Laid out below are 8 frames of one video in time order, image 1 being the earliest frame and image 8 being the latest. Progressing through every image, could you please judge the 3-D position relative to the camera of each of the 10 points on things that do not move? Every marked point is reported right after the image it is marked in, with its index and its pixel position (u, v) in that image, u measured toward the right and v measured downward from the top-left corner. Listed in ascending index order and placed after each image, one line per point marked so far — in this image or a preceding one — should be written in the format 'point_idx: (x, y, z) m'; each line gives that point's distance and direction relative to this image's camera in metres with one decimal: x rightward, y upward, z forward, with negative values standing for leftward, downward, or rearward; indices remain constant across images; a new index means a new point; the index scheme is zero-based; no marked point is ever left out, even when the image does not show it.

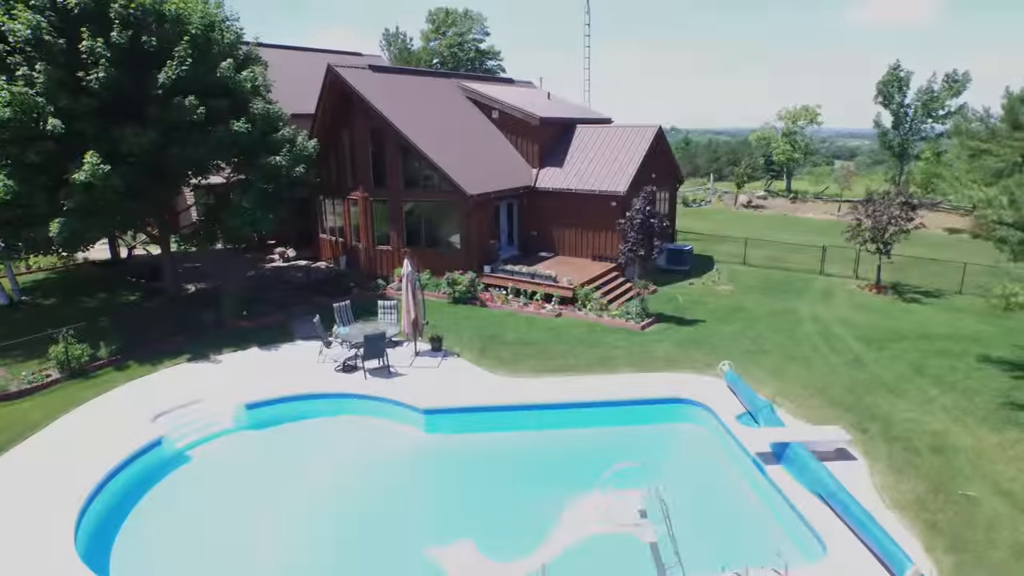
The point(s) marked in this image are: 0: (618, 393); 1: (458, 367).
0: (+2.7, -2.6, +15.3) m
1: (-1.5, -2.2, +17.0) m
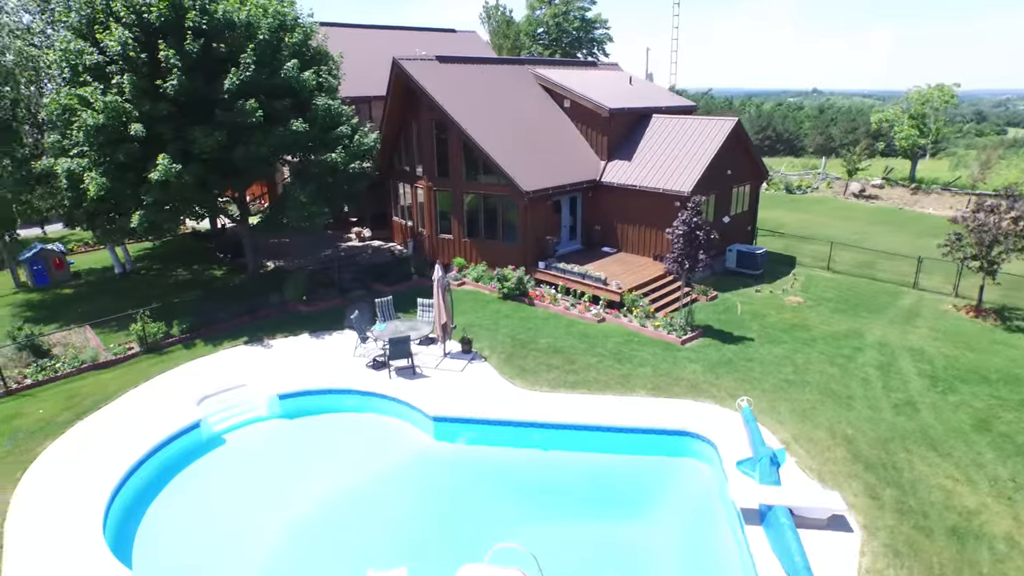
0: (+2.9, -3.2, +15.0) m
1: (-0.9, -2.4, +17.4) m
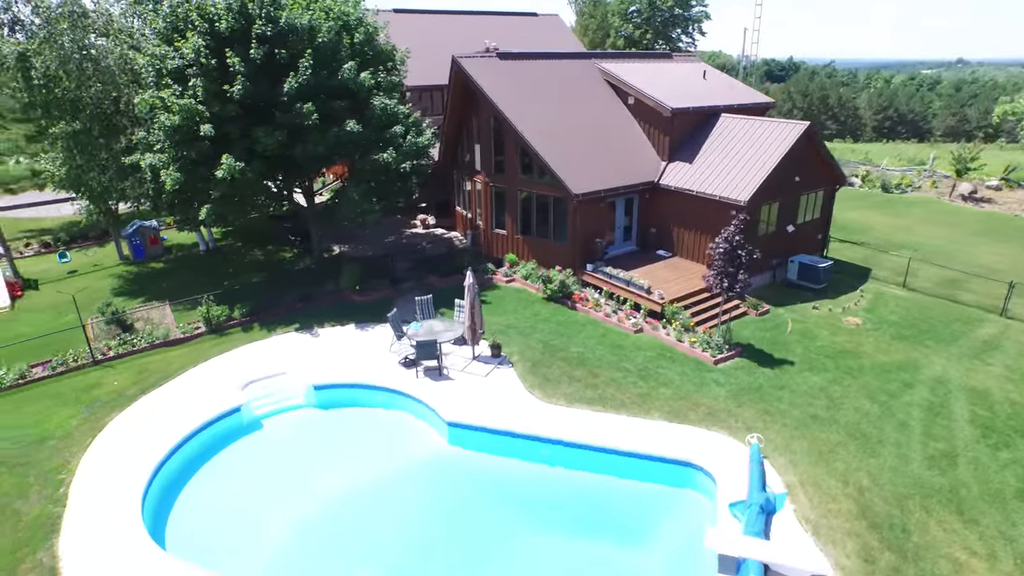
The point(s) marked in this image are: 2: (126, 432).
0: (+3.1, -3.7, +15.0) m
1: (-0.2, -2.7, +17.9) m
2: (-9.5, -3.6, +15.2) m
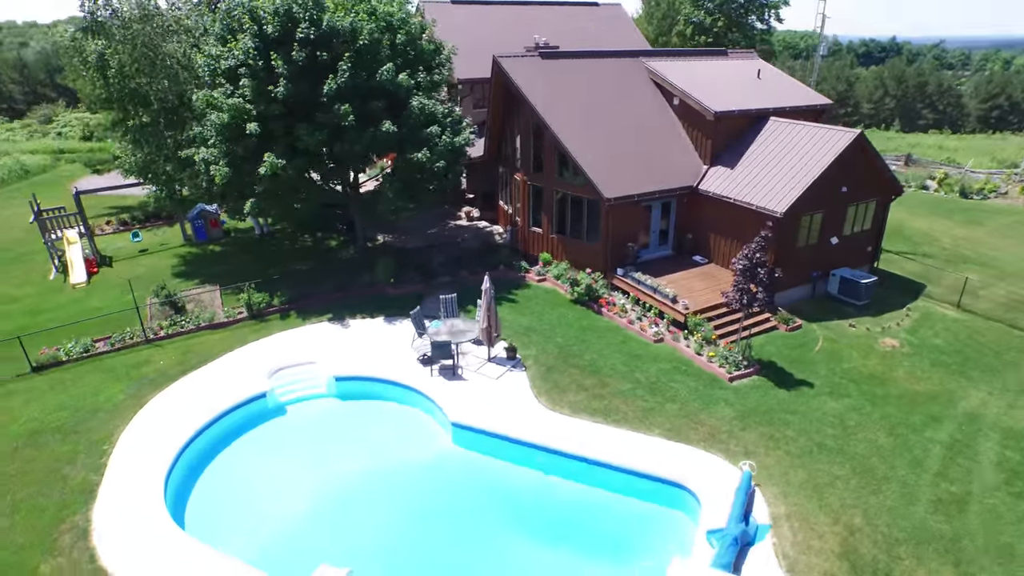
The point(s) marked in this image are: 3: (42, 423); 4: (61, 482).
0: (+3.0, -4.2, +15.2) m
1: (+0.1, -2.9, +18.4) m
2: (-9.5, -3.3, +16.7) m
3: (-12.7, -3.5, +16.5) m
4: (-10.7, -4.5, +14.5) m
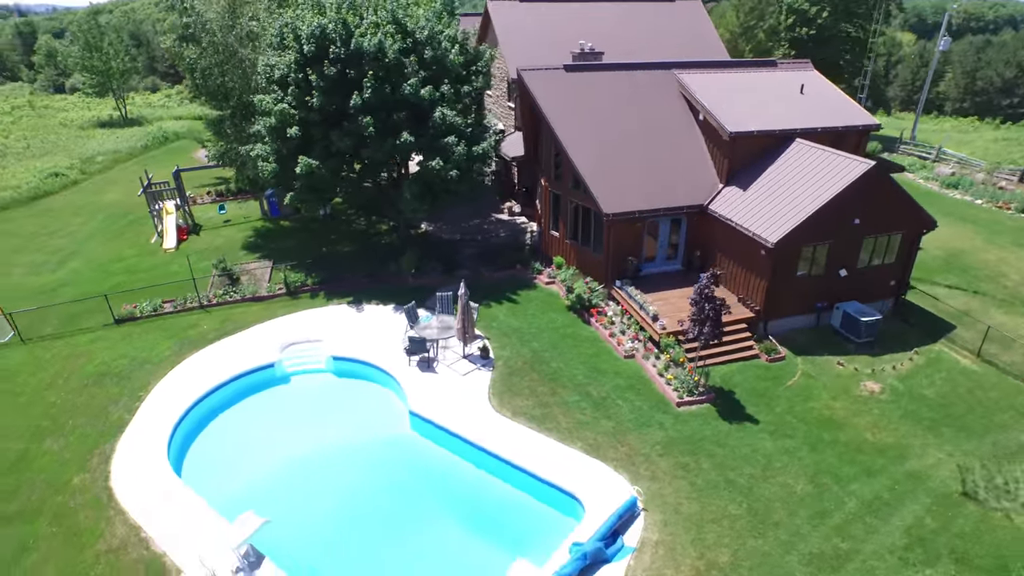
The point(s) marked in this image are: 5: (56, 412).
0: (+0.9, -4.9, +16.8) m
1: (-1.1, -3.1, +20.4) m
2: (-10.9, -2.8, +20.7) m
3: (-14.0, -2.6, +21.1) m
4: (-12.6, -3.9, +18.8) m
5: (-14.1, -3.8, +18.8) m
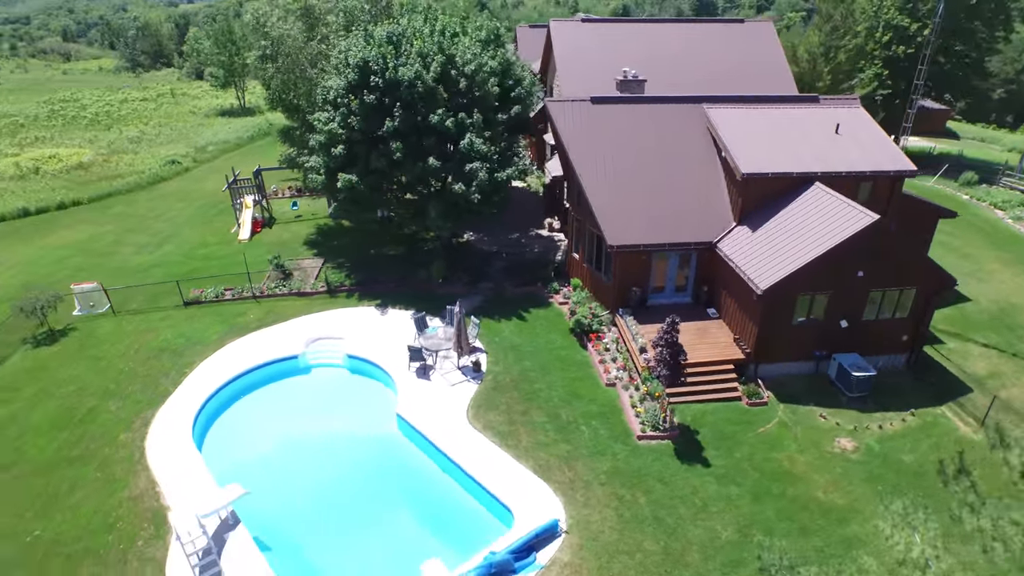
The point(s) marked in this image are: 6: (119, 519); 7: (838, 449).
0: (-0.5, -5.8, +18.6) m
1: (-1.8, -3.8, +22.4) m
2: (-11.3, -2.6, +24.3) m
3: (-14.3, -2.2, +25.3) m
4: (-13.3, -3.6, +22.8) m
5: (-14.8, -3.4, +23.1) m
6: (-11.2, -6.6, +17.3) m
7: (+10.8, -5.3, +20.0) m
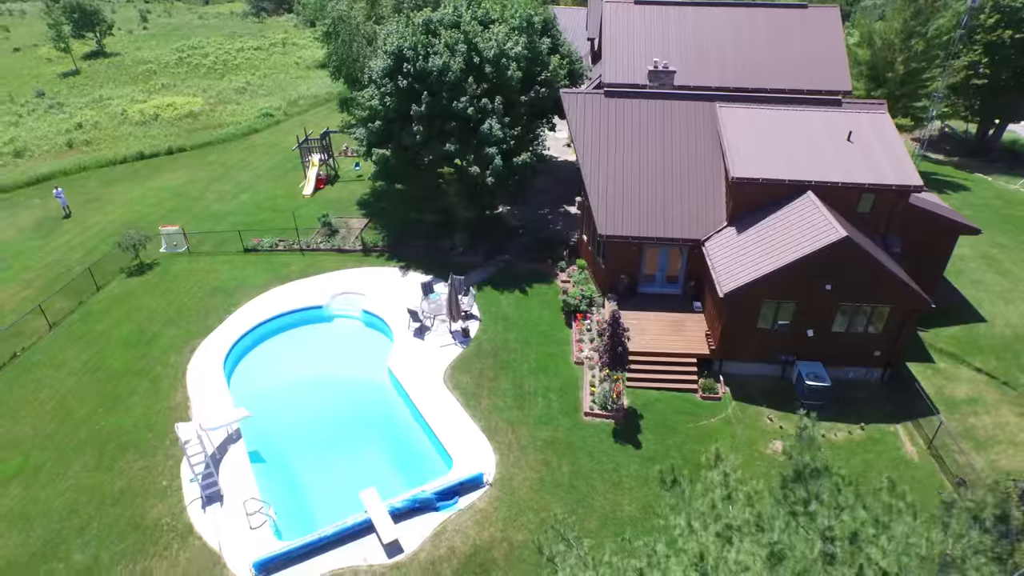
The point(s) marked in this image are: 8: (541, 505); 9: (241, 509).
0: (-2.2, -5.1, +21.8) m
1: (-2.7, -2.8, +25.6) m
2: (-11.5, -0.5, +28.9) m
3: (-14.3, +0.3, +30.3) m
4: (-13.9, -1.4, +27.8) m
5: (-15.3, -1.0, +28.3) m
6: (-13.0, -4.9, +22.3) m
7: (+9.1, -5.7, +21.3) m
8: (+1.0, -6.8, +19.1) m
9: (-8.5, -6.9, +19.0) m
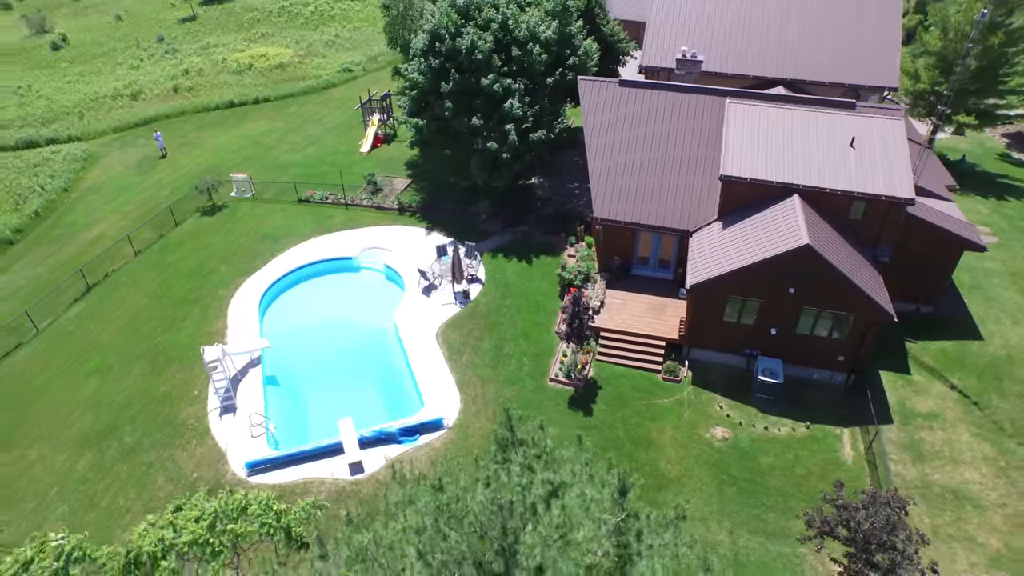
0: (-3.5, -3.8, +25.3) m
1: (-3.1, -1.2, +28.9) m
2: (-11.1, +2.3, +33.2) m
3: (-13.5, +3.5, +34.9) m
4: (-13.7, +1.6, +32.6) m
5: (-14.9, +2.2, +33.2) m
6: (-14.0, -2.4, +27.3) m
7: (+7.6, -5.6, +23.2) m
8: (-0.9, -6.0, +22.2) m
9: (-10.2, -5.1, +23.5) m
